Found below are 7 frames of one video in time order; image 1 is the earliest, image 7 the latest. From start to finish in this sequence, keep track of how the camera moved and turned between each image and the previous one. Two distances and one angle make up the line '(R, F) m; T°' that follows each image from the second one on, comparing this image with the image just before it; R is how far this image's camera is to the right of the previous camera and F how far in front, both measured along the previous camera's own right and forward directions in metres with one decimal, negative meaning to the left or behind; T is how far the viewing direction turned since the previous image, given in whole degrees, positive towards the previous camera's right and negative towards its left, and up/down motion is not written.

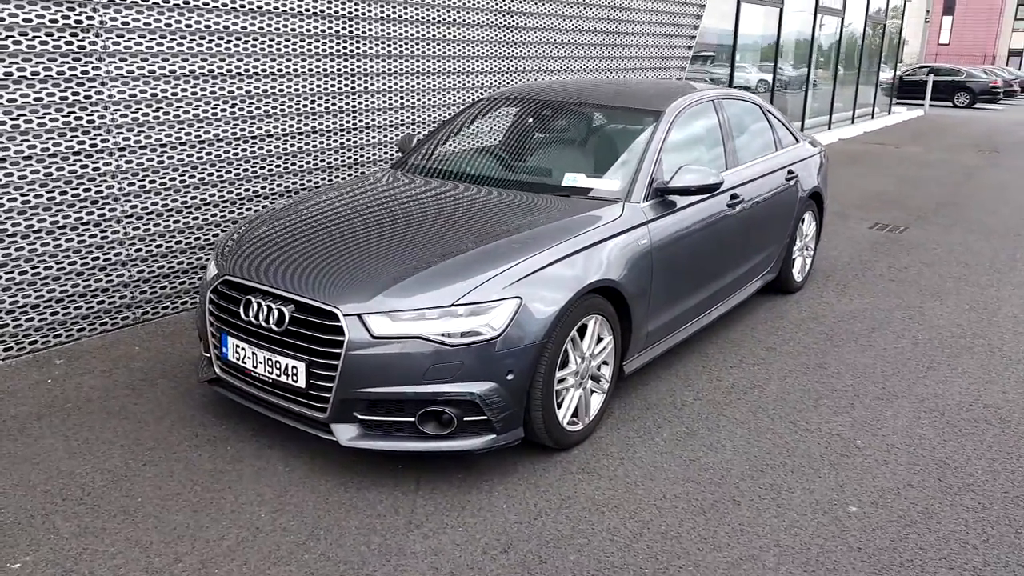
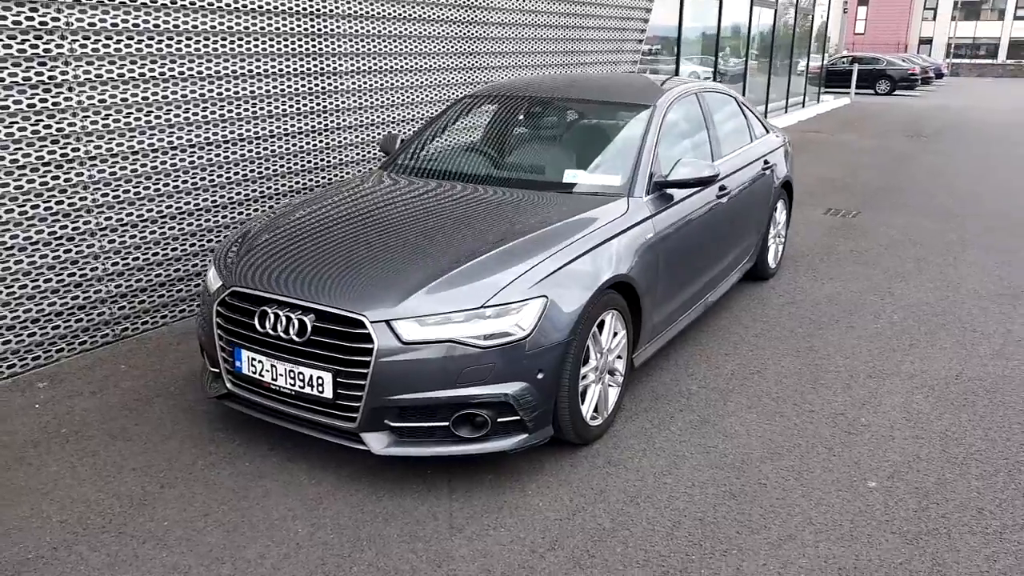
(-0.3, 0.0) m; +5°
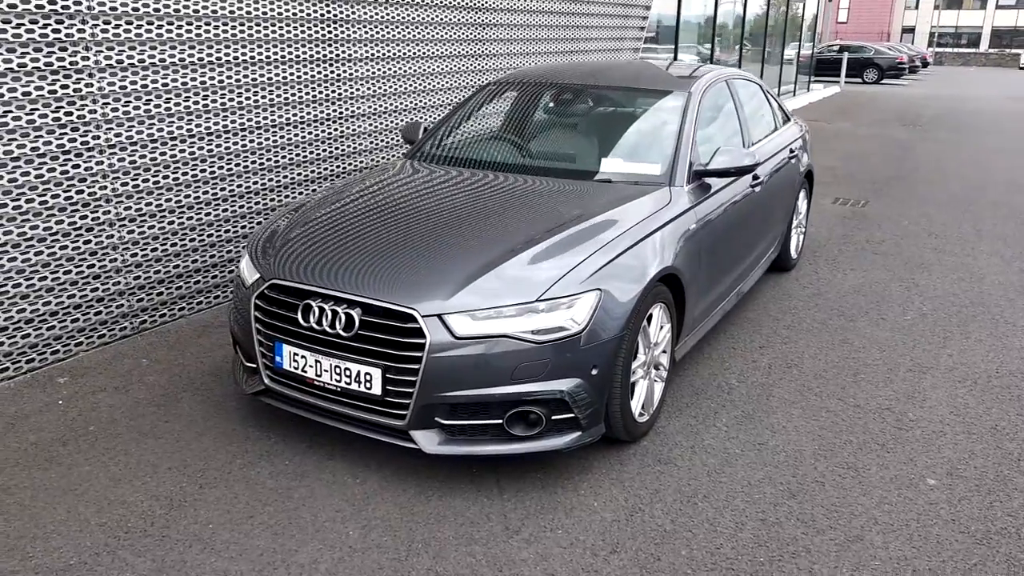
(-0.3, +0.1) m; +1°
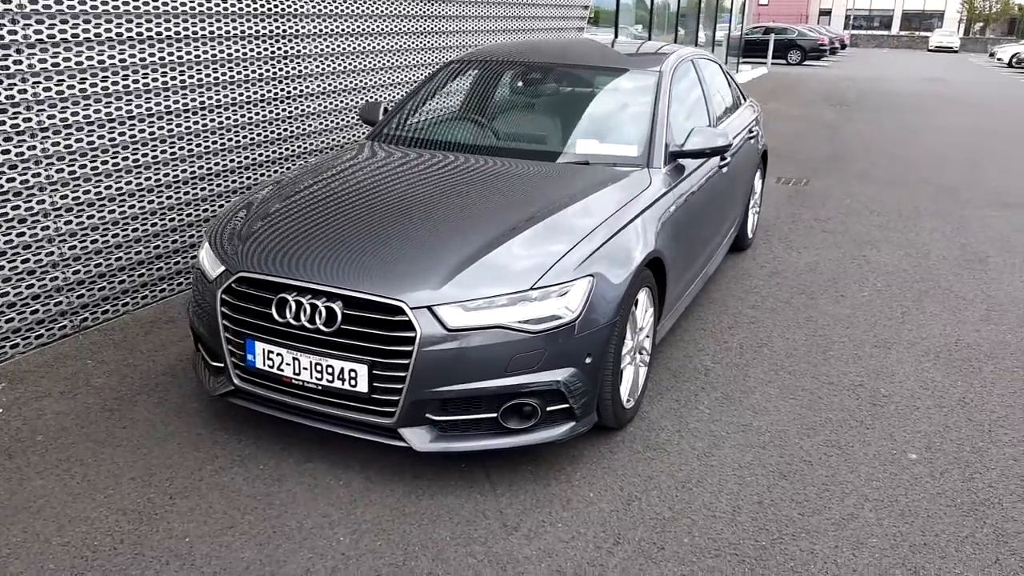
(-0.2, +0.1) m; +5°
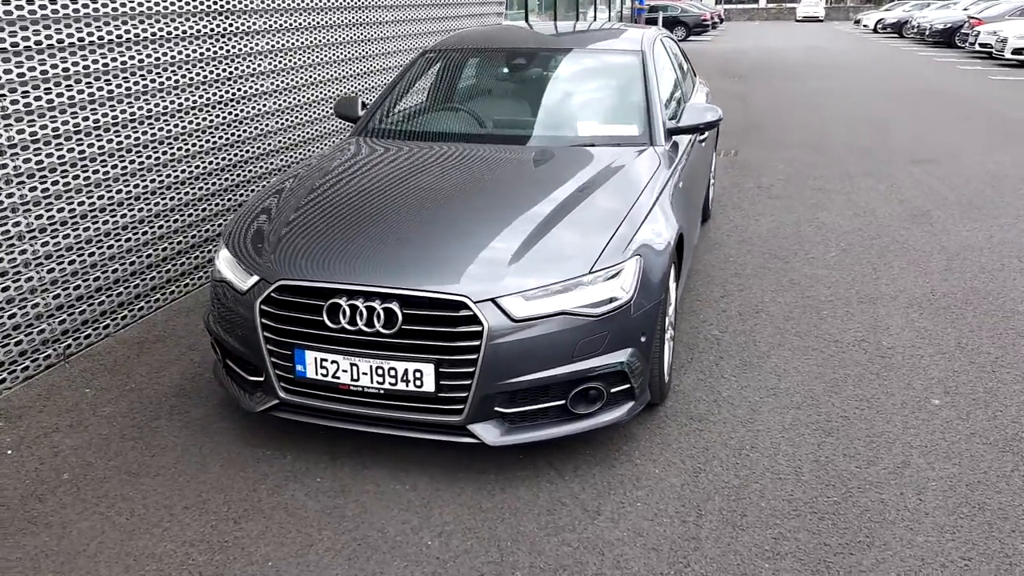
(-0.5, +0.1) m; +7°
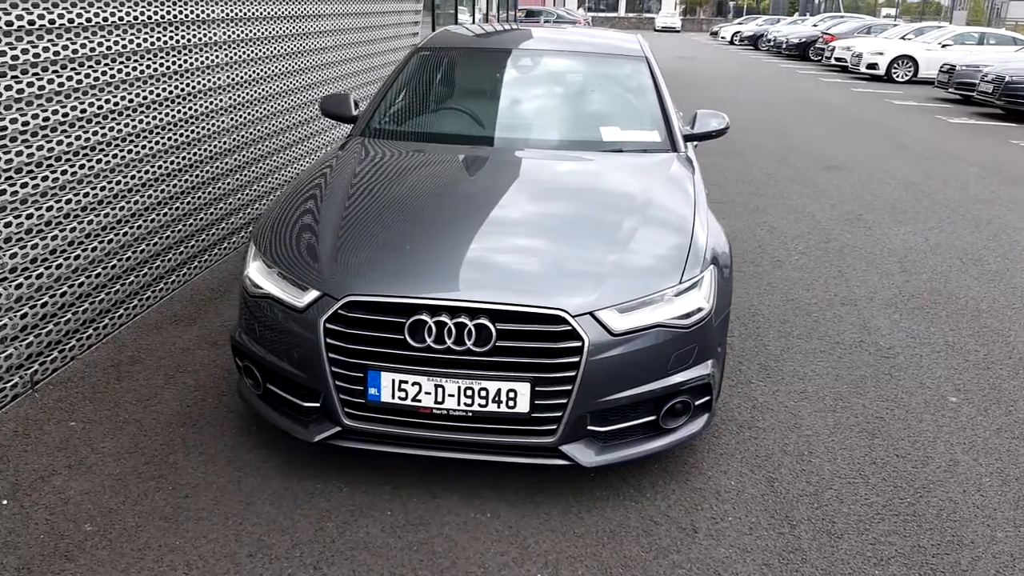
(-0.7, +0.2) m; +10°
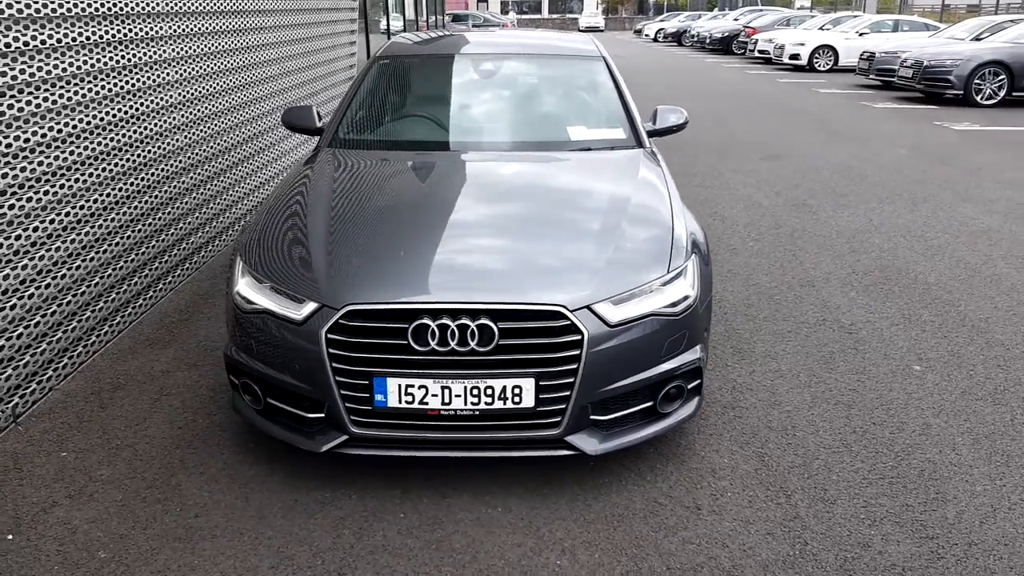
(-0.2, -0.1) m; +4°
